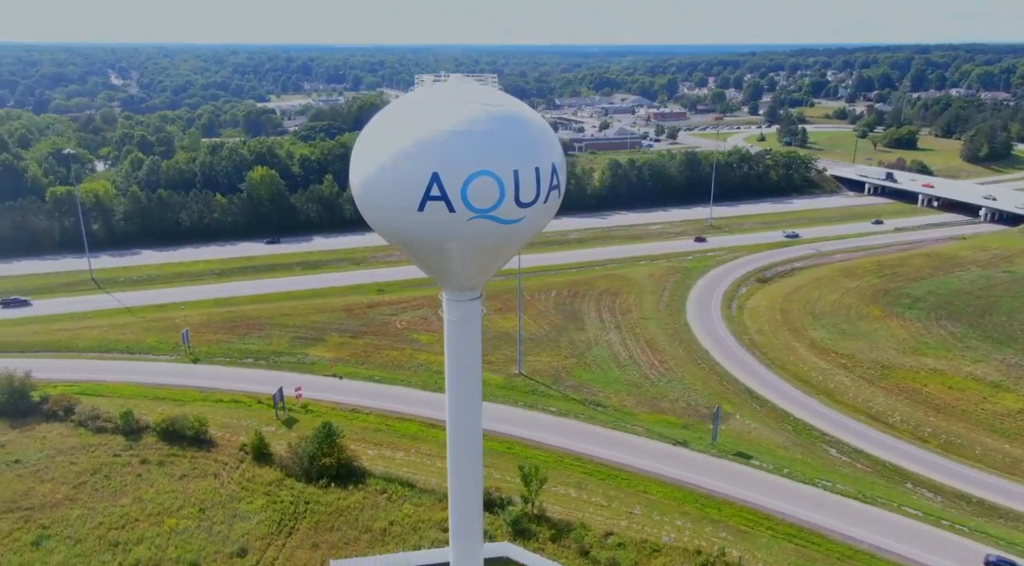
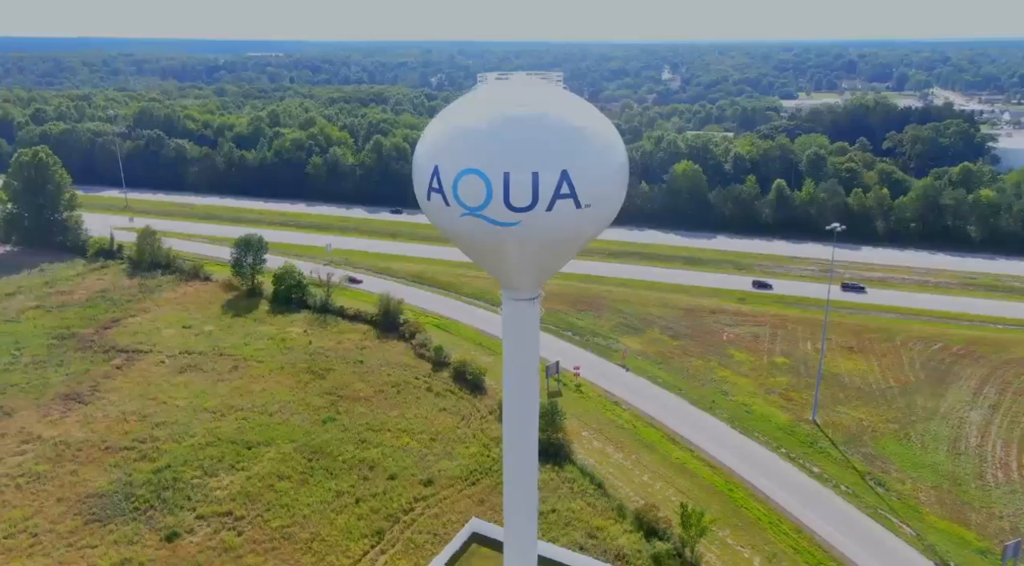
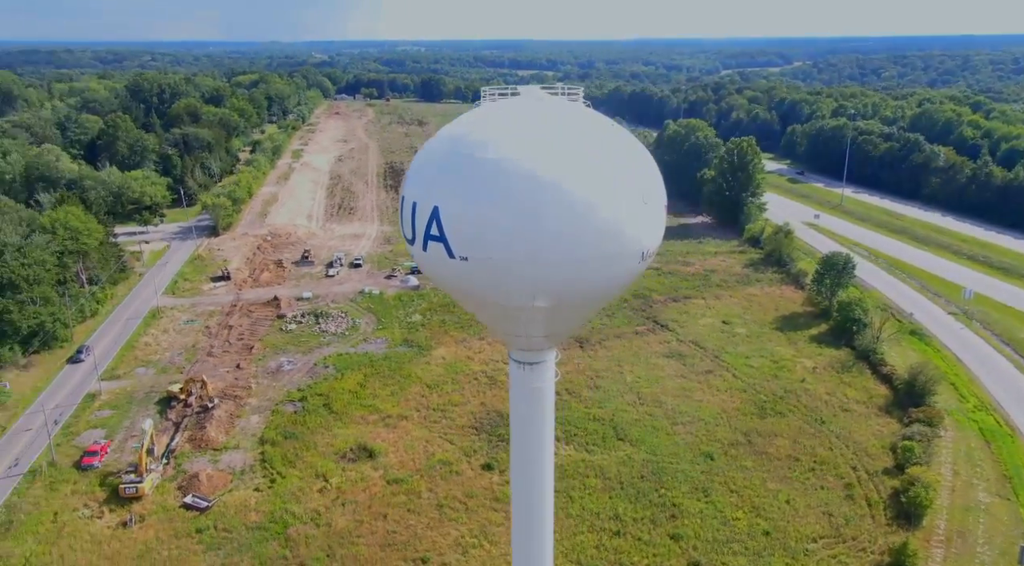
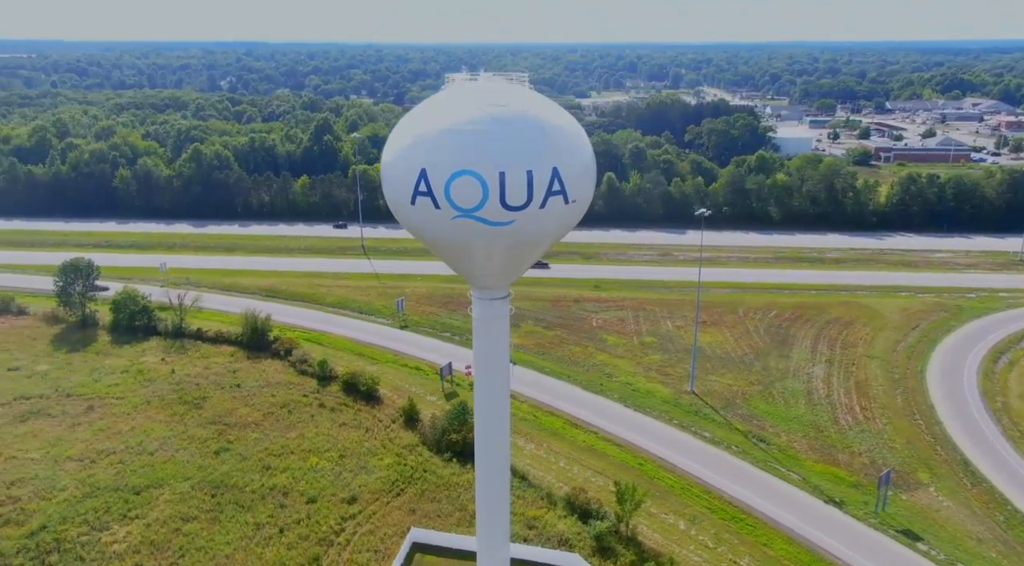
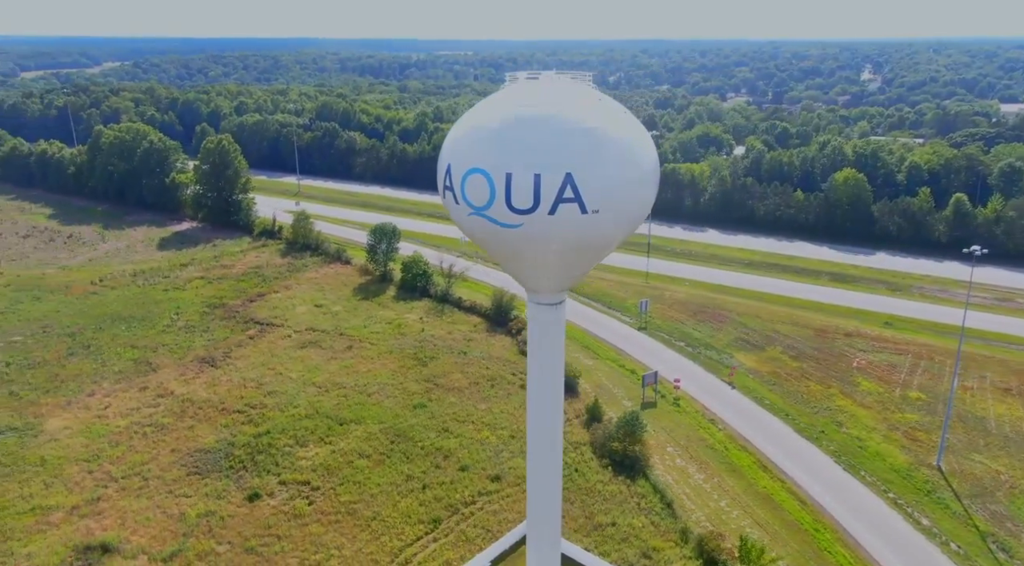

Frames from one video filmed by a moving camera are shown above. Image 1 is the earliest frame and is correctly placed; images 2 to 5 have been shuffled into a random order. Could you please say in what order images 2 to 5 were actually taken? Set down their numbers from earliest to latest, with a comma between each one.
4, 2, 5, 3
